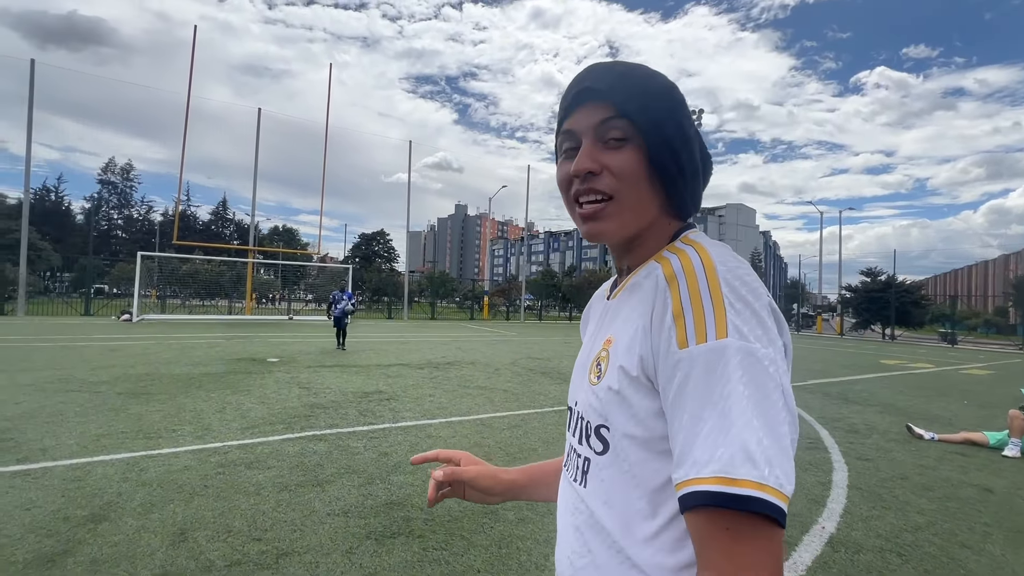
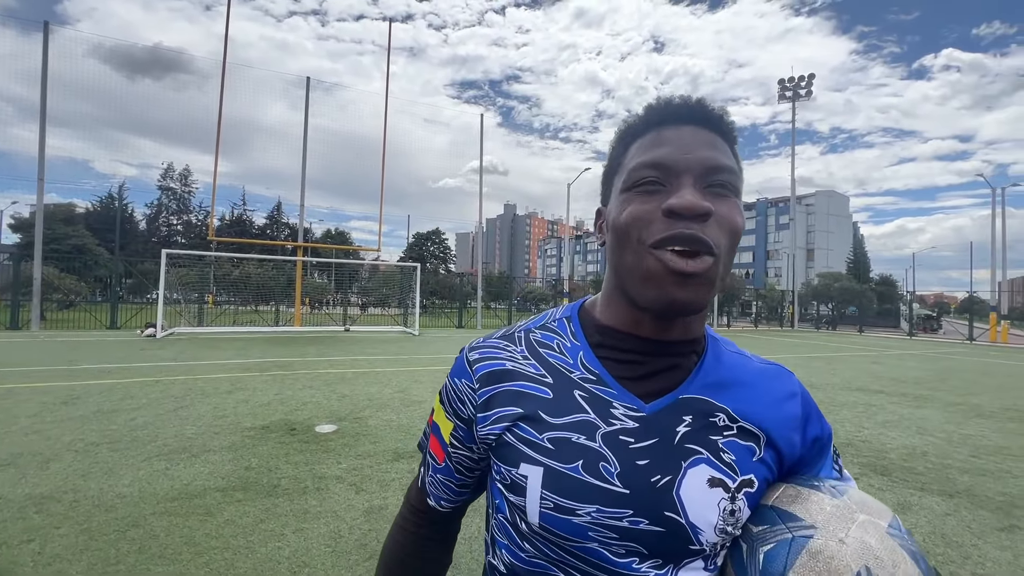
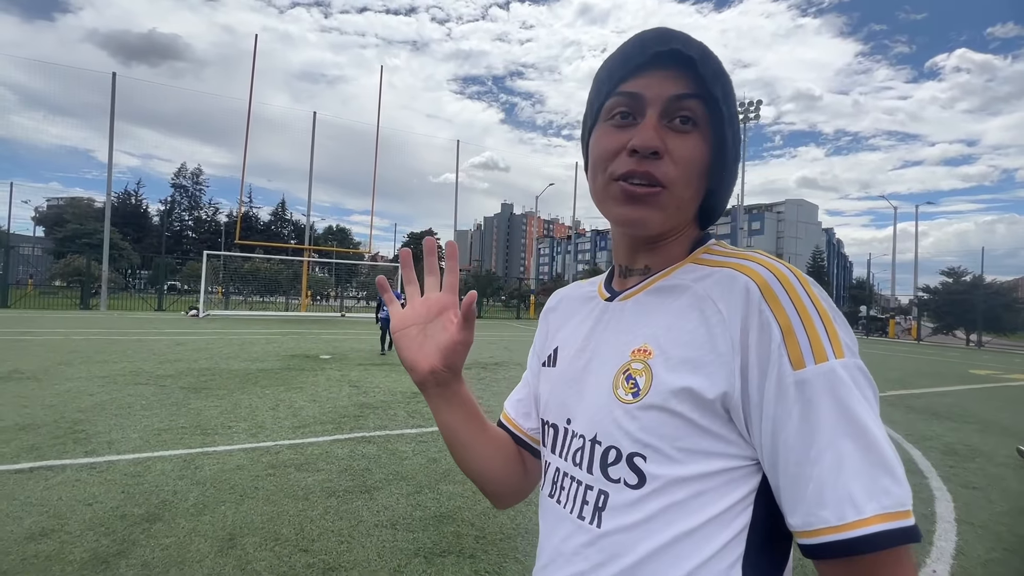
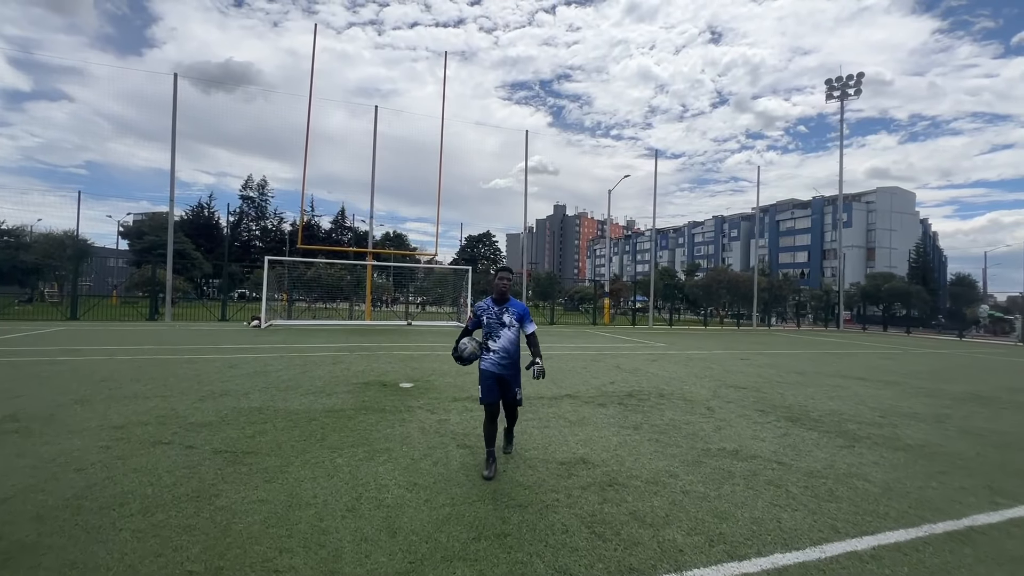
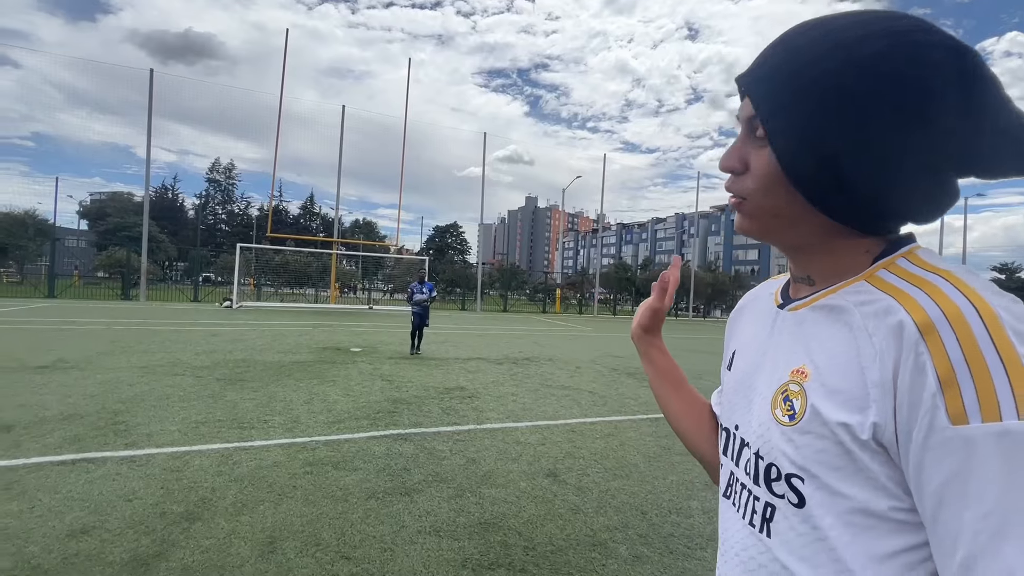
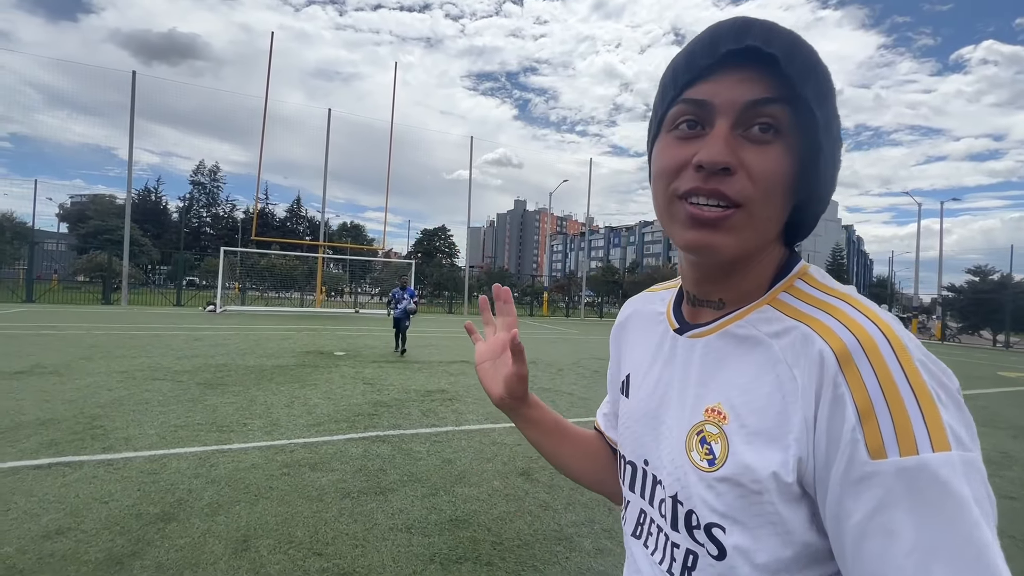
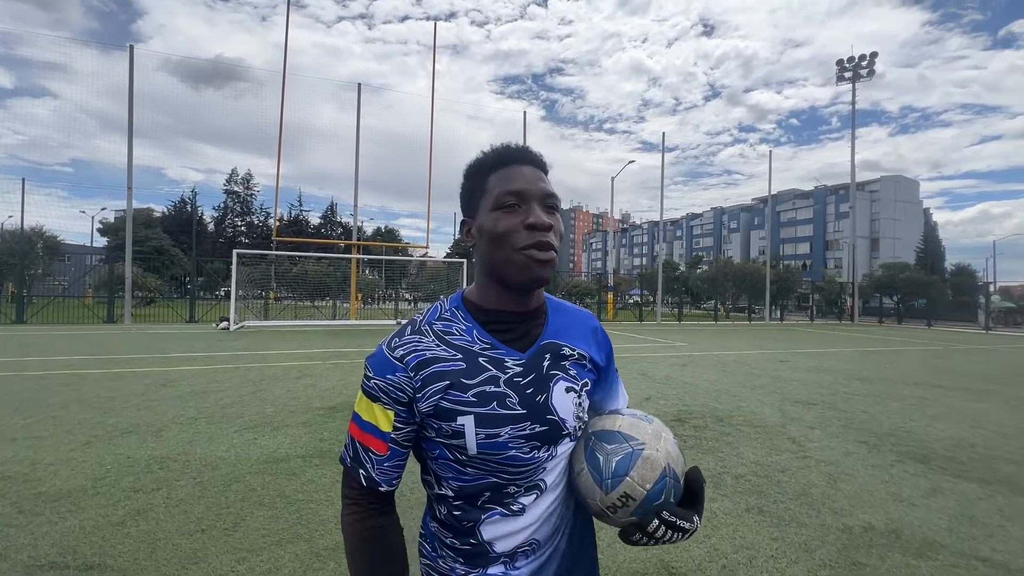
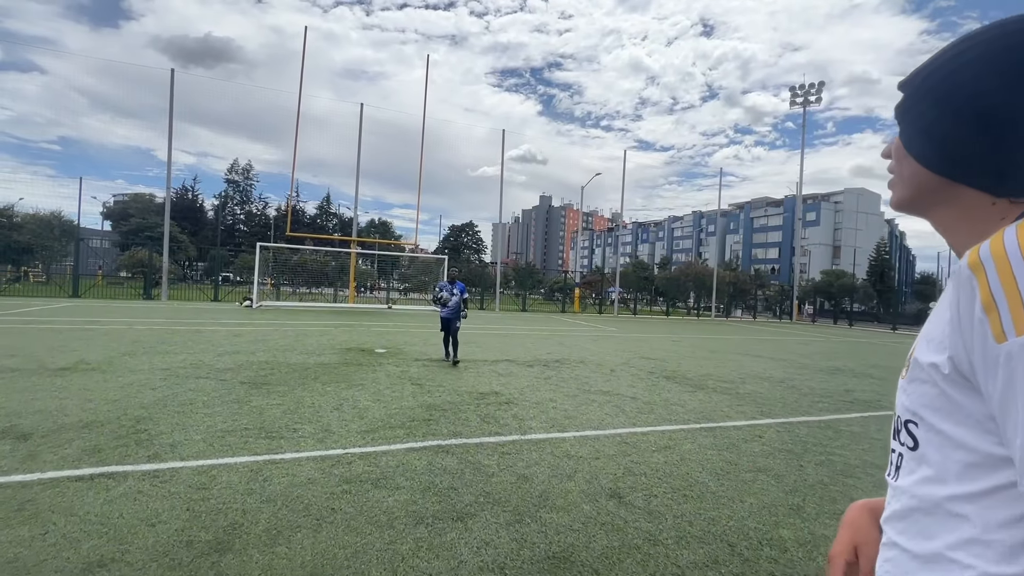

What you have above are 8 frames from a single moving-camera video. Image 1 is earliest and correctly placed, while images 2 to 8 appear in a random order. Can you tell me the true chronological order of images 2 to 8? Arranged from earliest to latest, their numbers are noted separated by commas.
3, 6, 5, 8, 4, 7, 2
